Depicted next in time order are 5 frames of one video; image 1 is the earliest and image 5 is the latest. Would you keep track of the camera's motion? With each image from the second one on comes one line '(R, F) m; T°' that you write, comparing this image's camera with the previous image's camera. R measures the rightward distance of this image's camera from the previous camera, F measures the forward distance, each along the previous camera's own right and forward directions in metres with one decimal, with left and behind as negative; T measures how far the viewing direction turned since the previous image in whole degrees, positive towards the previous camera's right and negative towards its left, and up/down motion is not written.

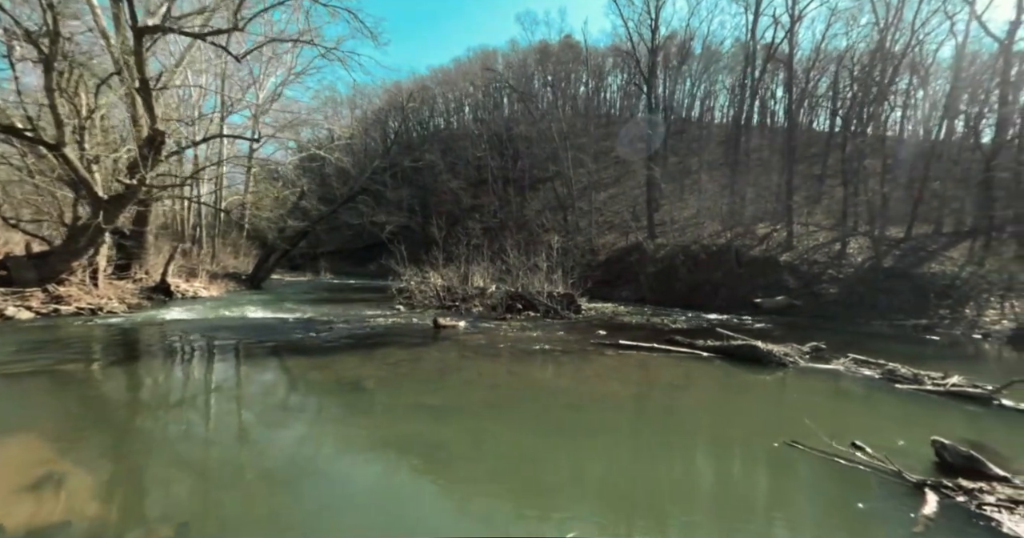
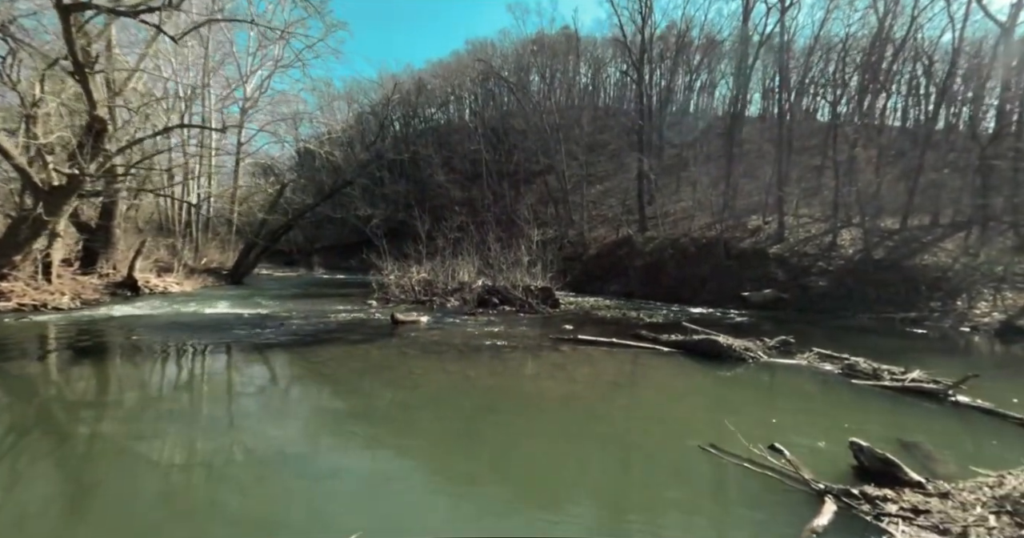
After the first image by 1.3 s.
(+1.0, +0.3) m; -1°
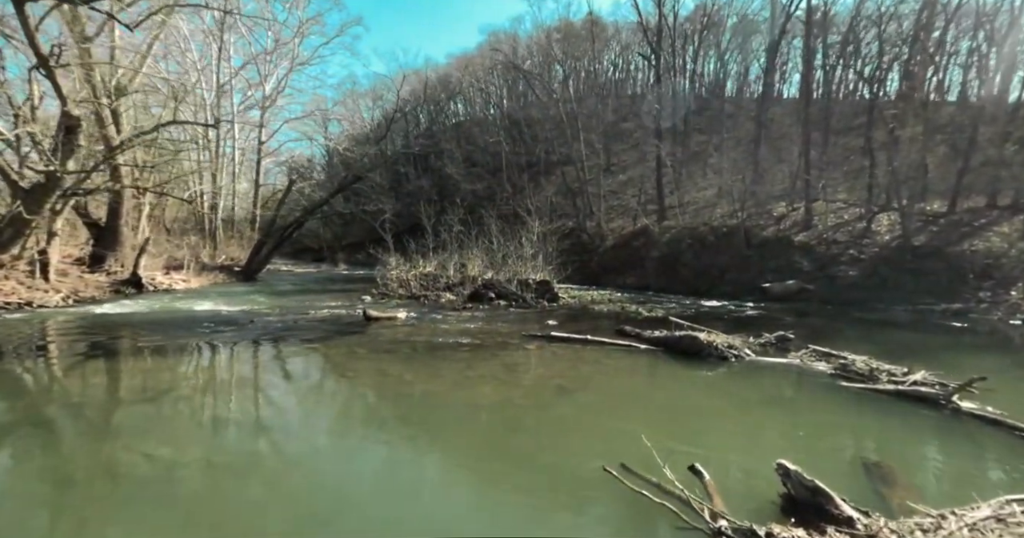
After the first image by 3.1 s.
(+1.3, +0.6) m; -4°
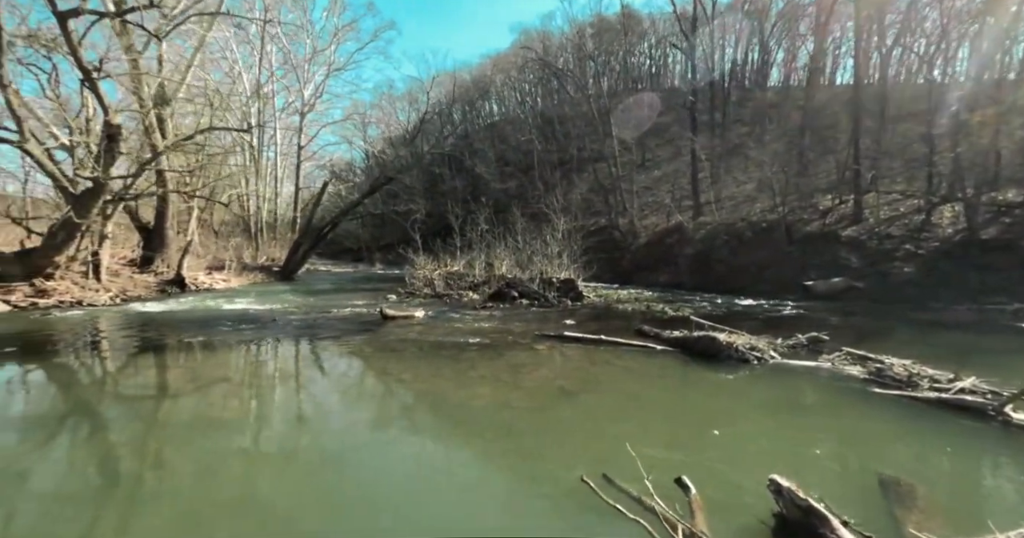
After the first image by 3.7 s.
(+0.5, +0.3) m; -5°
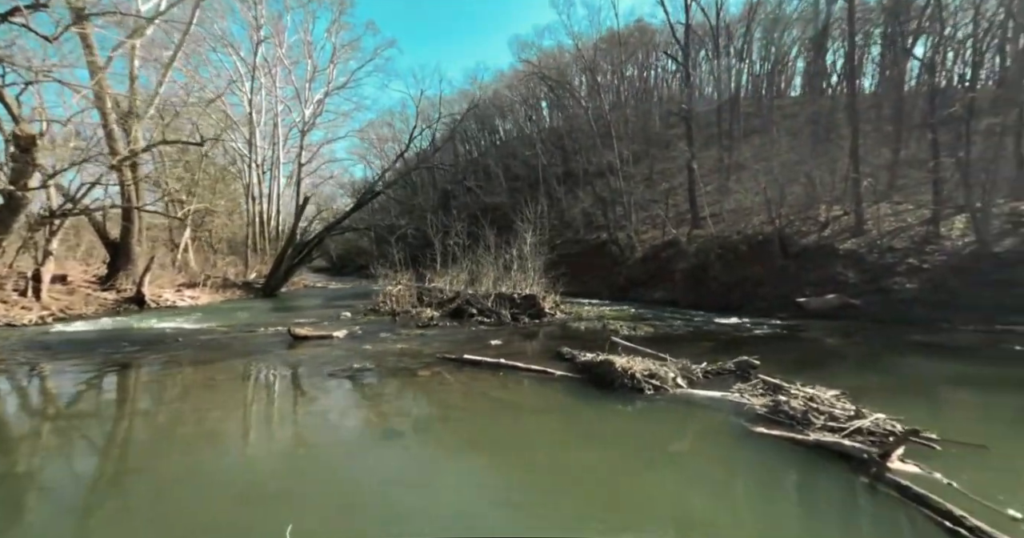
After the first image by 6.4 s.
(+2.1, +0.7) m; -4°
